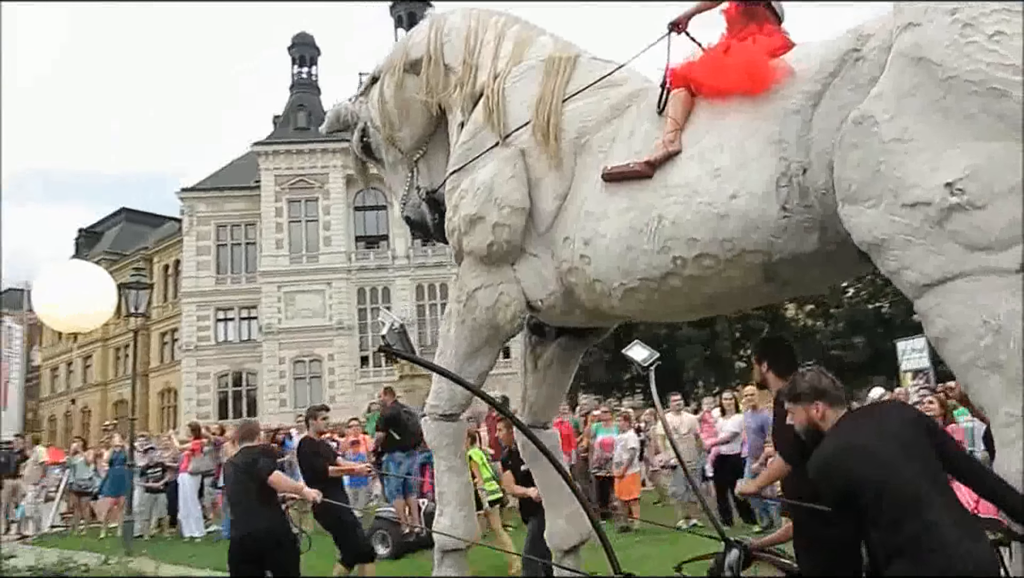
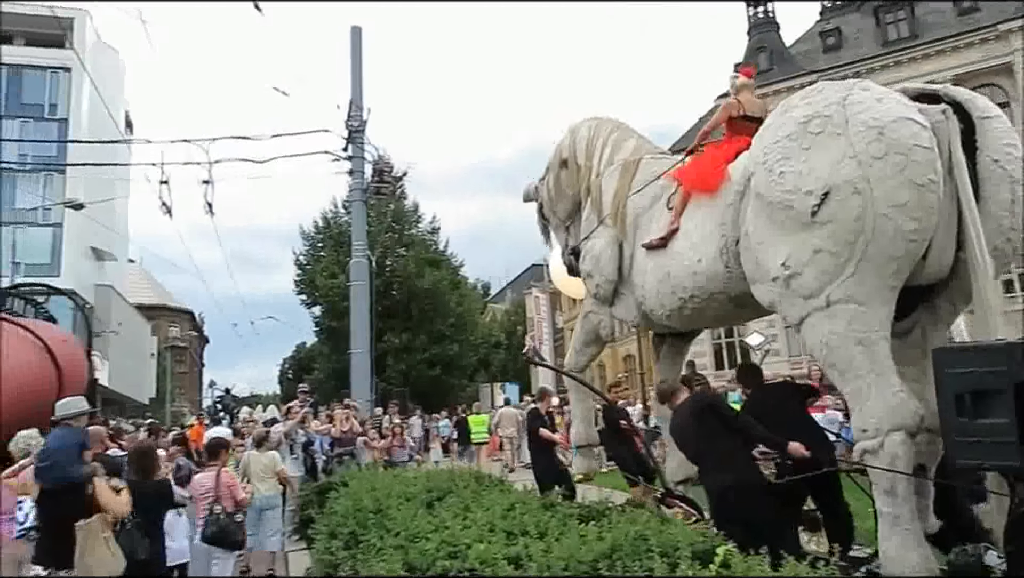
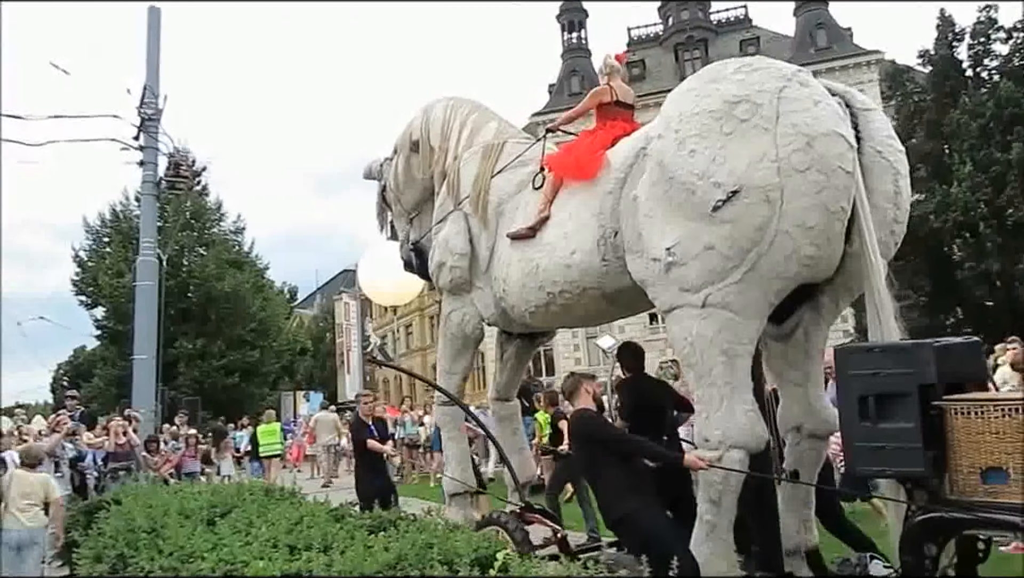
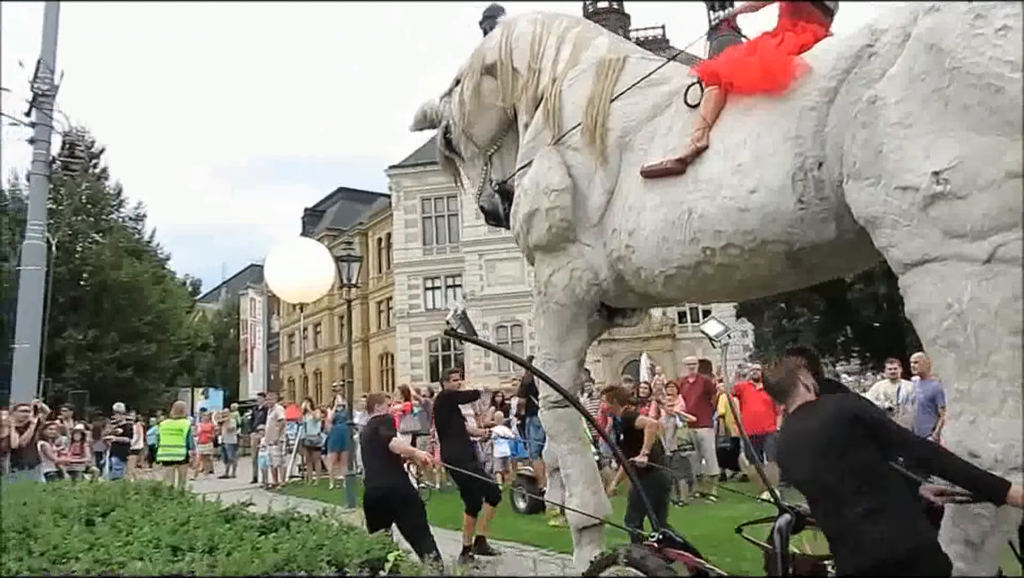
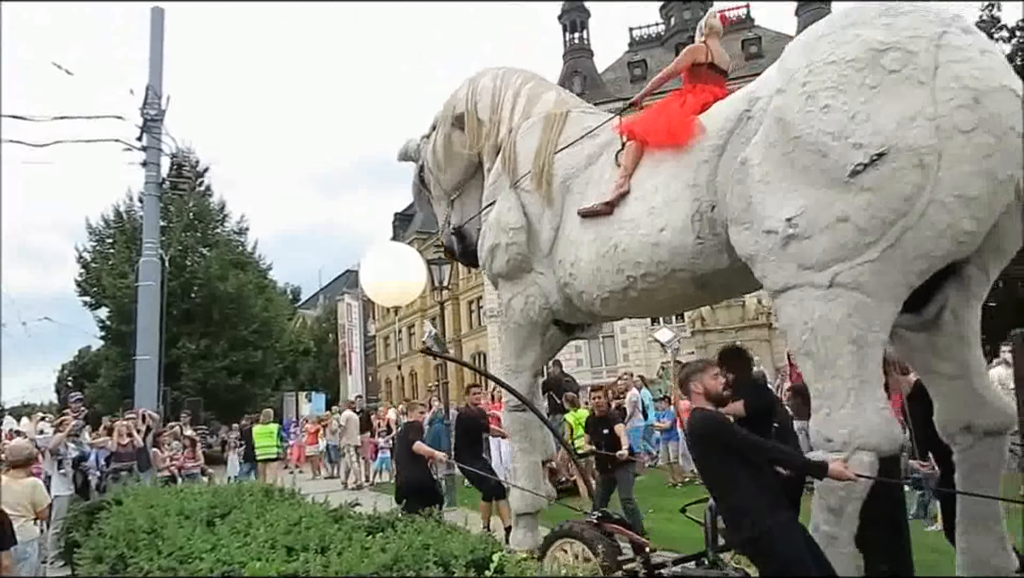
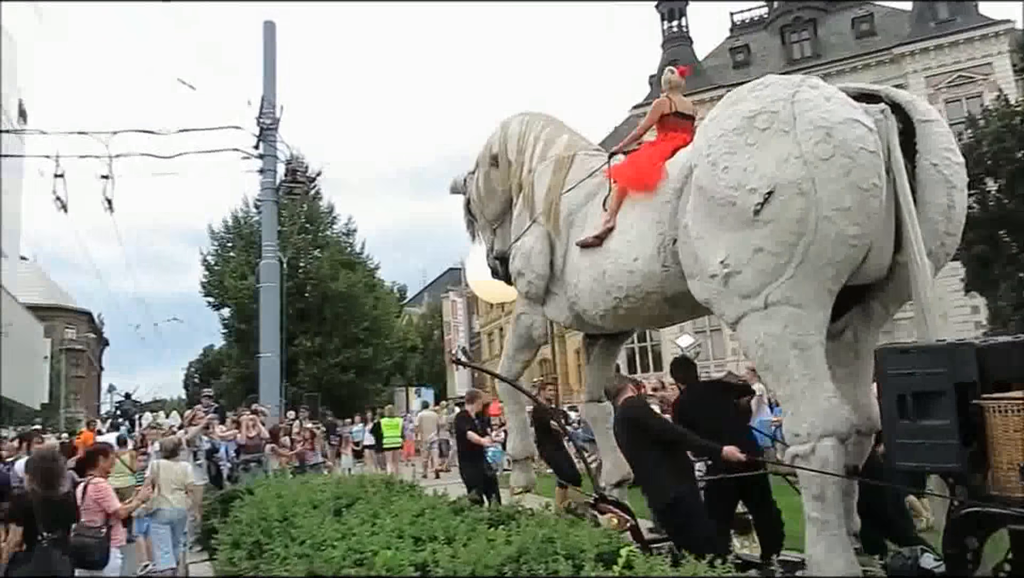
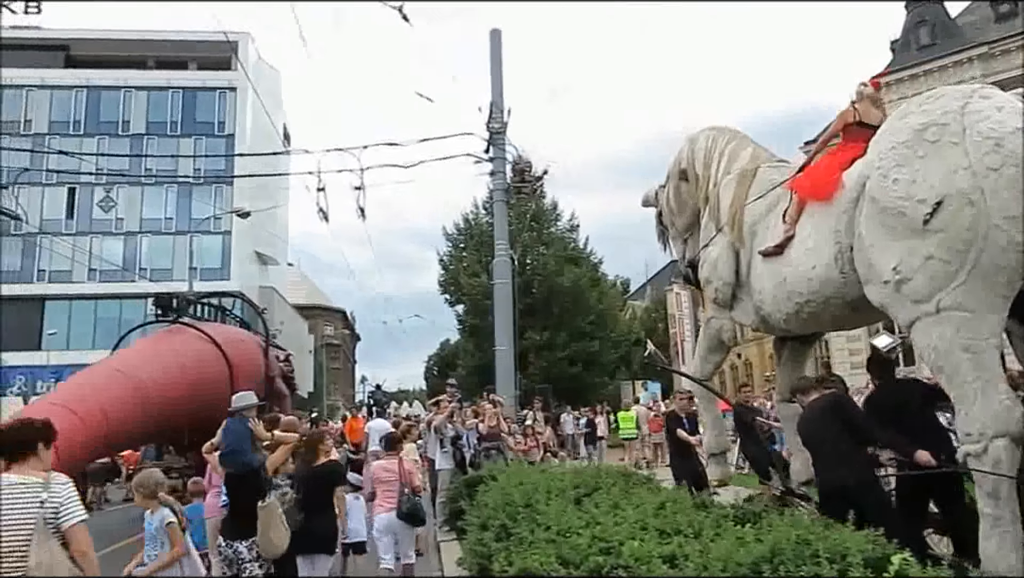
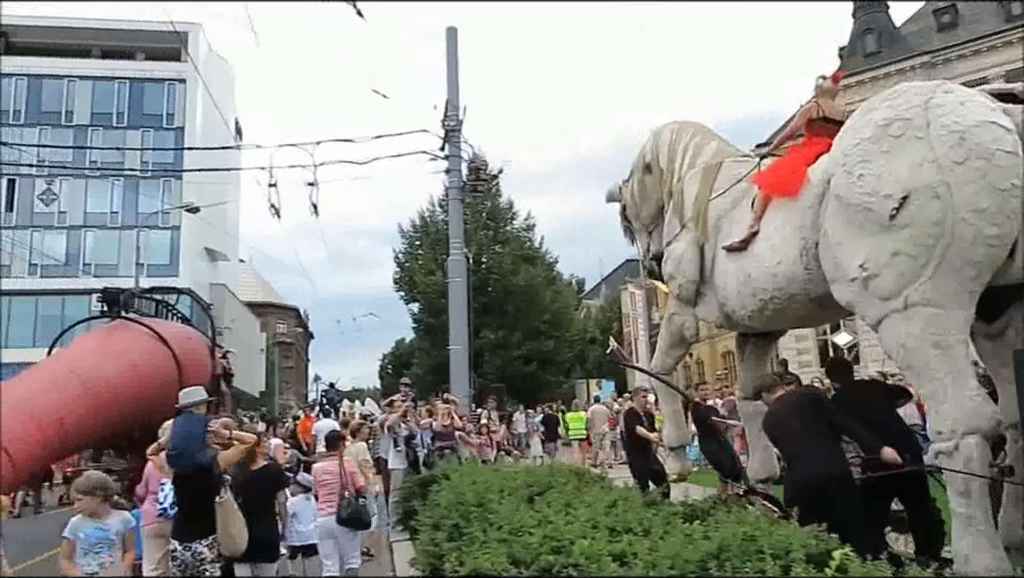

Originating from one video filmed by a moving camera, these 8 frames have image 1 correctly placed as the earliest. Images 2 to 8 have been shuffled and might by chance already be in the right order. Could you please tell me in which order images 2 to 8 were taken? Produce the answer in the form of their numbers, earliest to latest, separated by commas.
4, 5, 3, 6, 2, 8, 7
